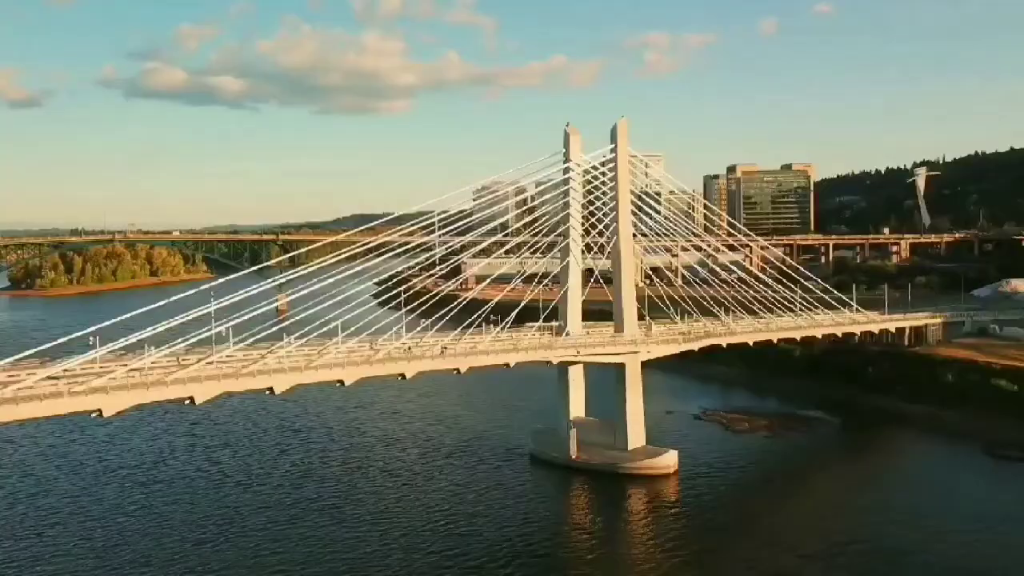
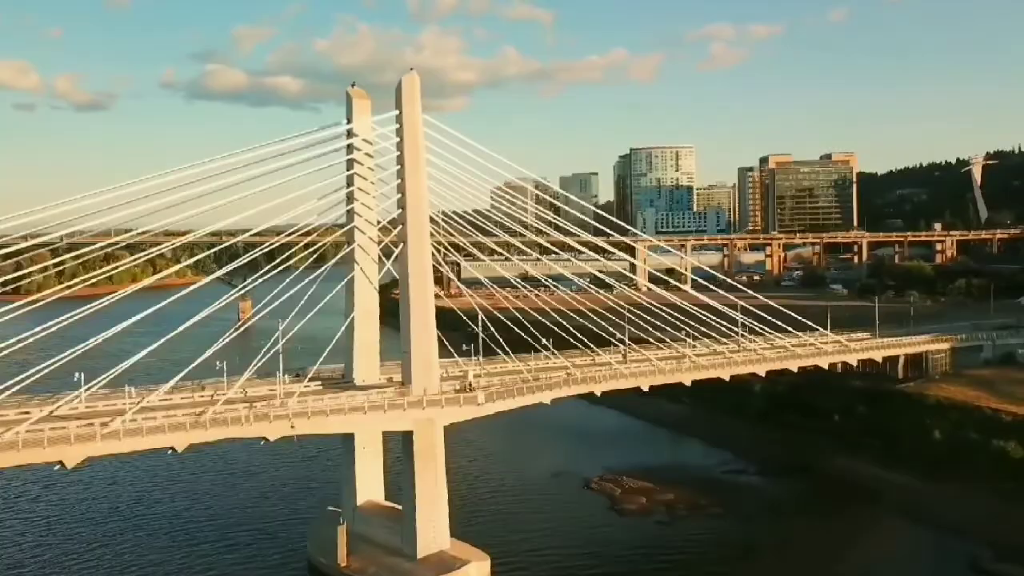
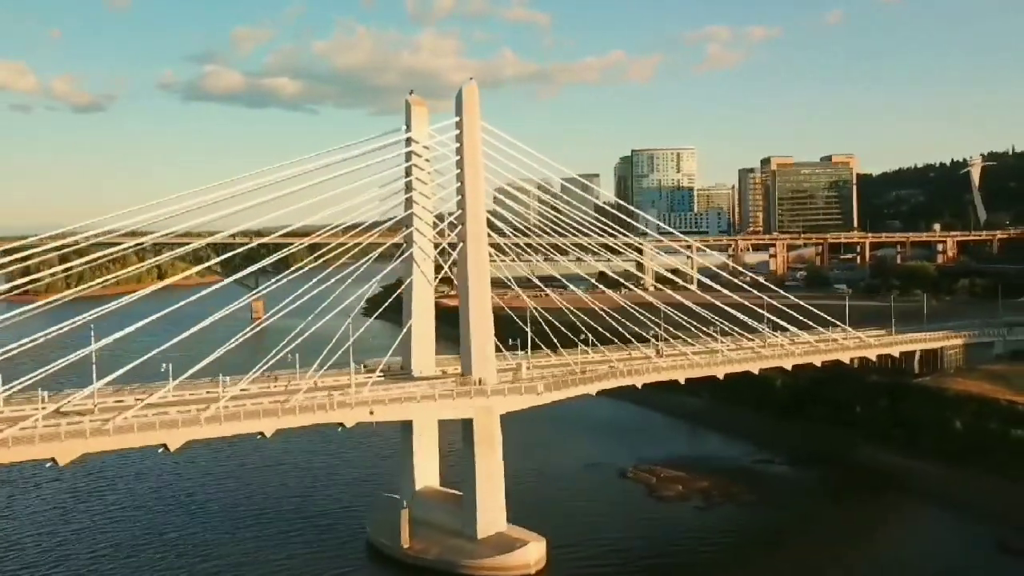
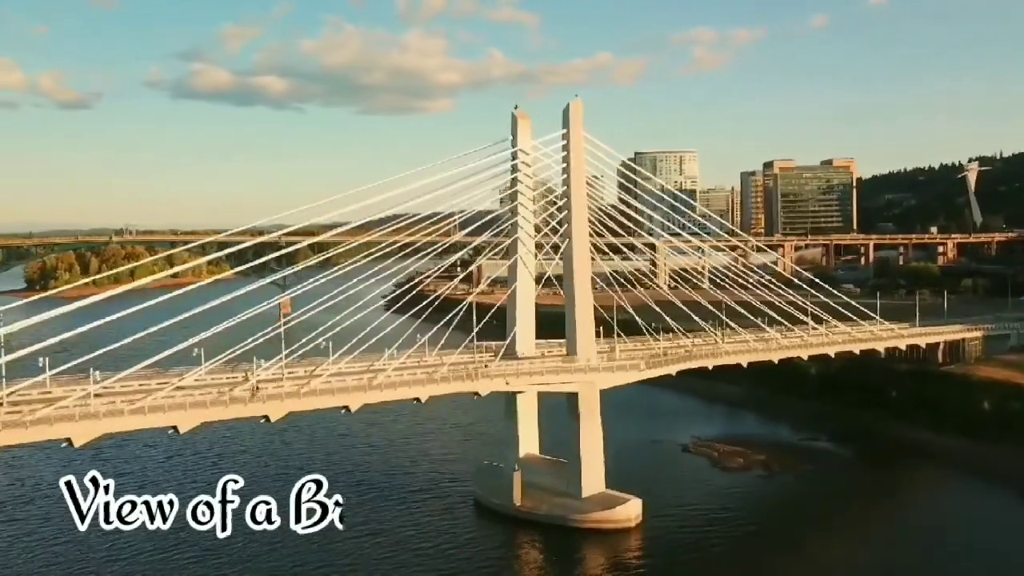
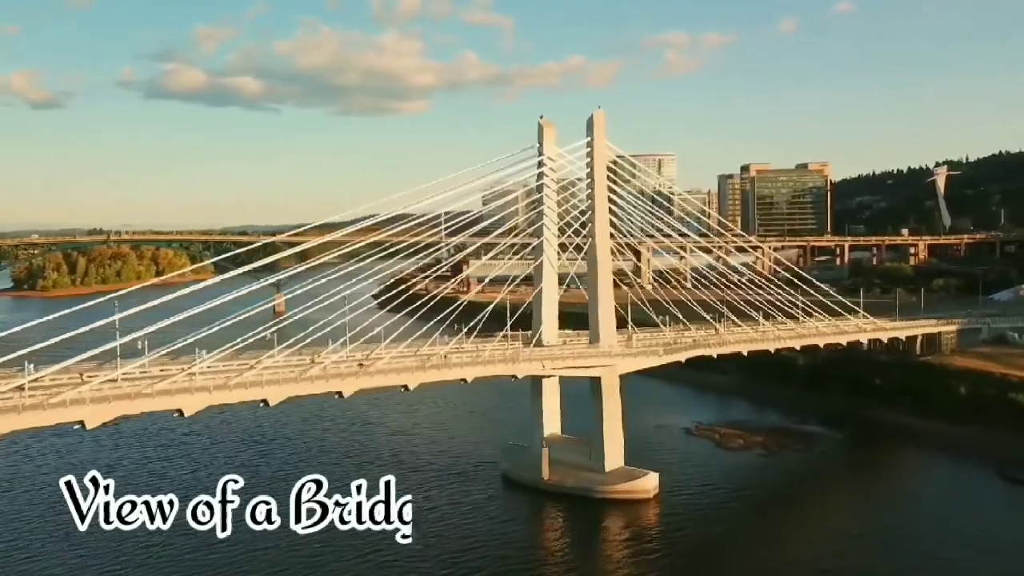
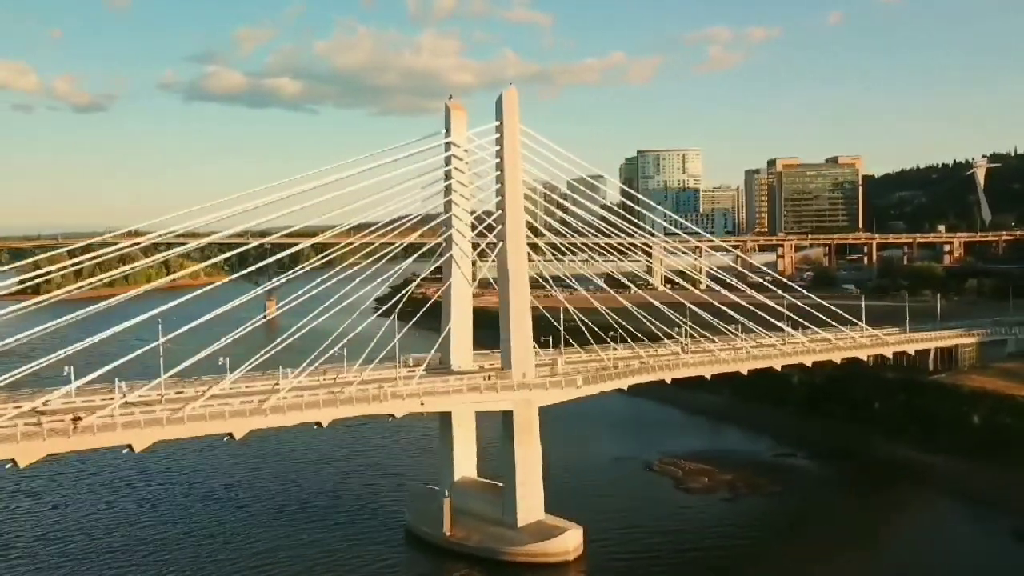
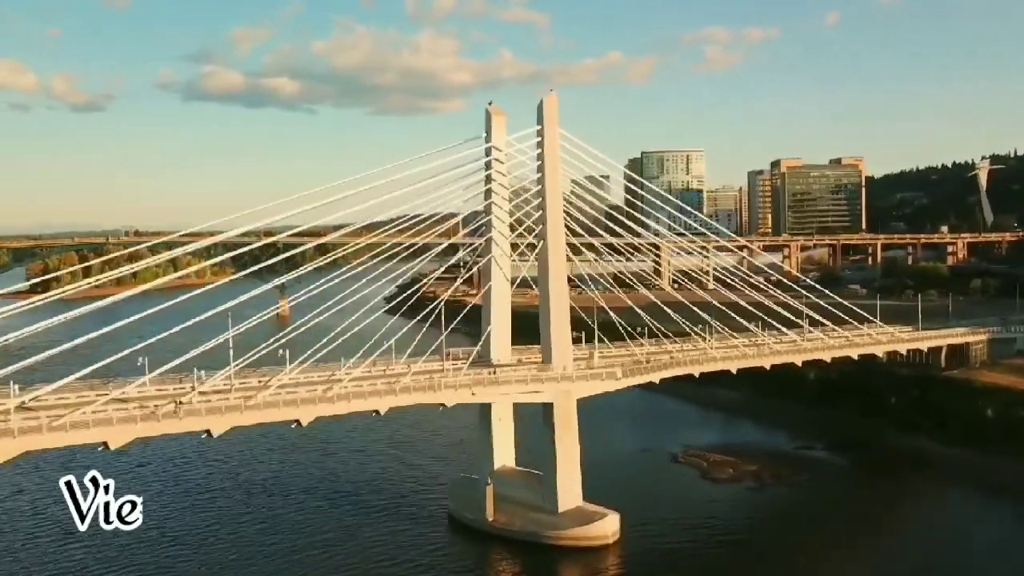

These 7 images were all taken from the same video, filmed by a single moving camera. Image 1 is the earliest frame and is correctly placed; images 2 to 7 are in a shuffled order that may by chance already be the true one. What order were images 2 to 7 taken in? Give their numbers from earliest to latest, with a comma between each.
5, 4, 7, 6, 3, 2
